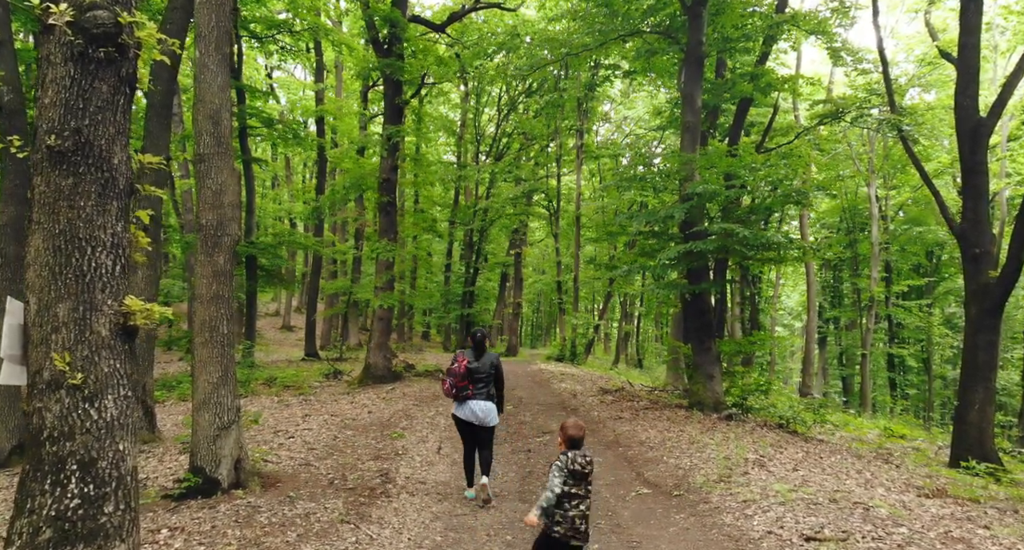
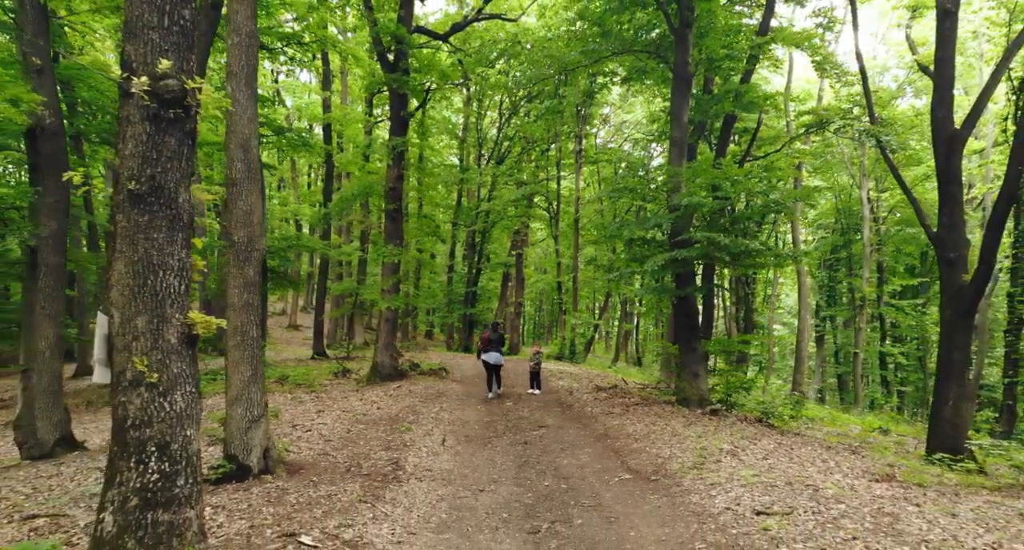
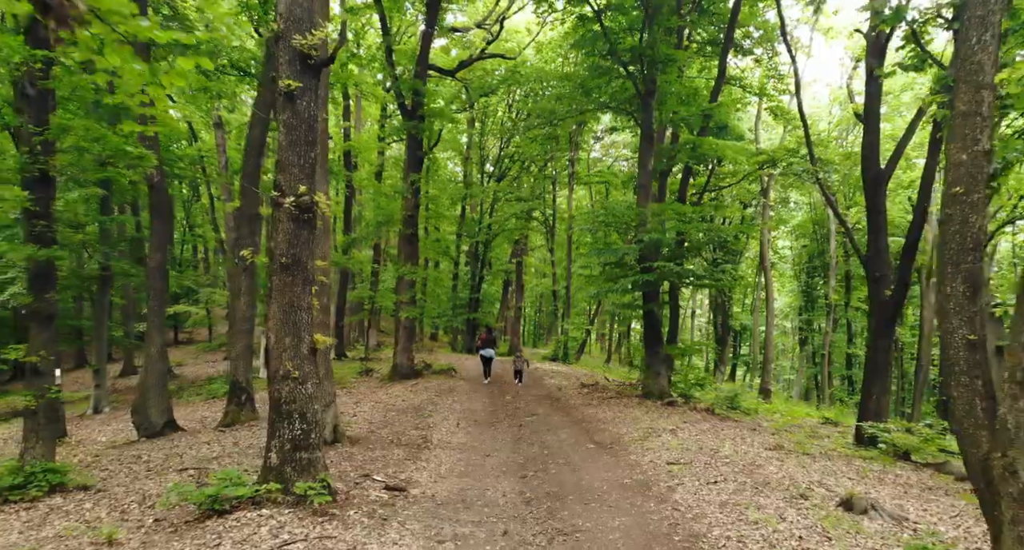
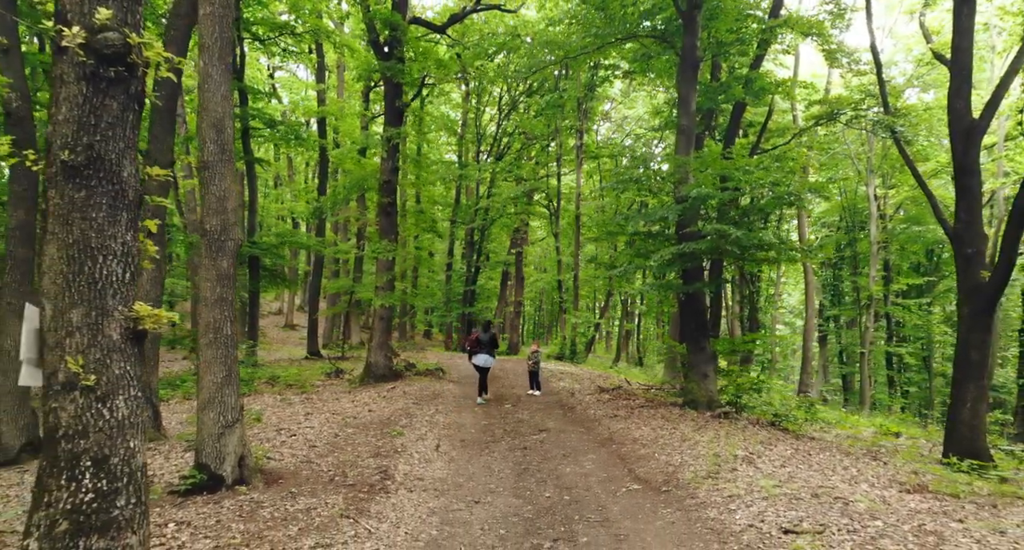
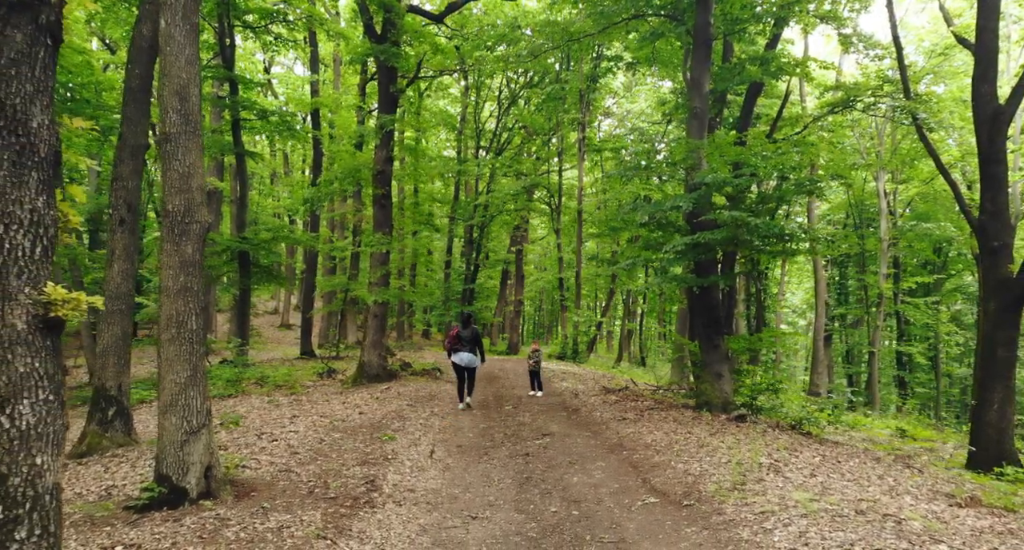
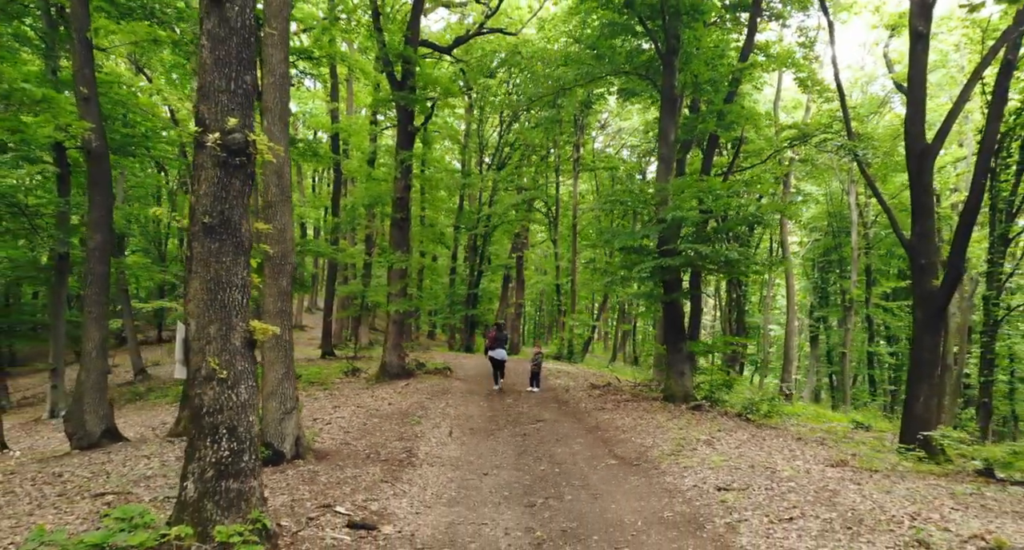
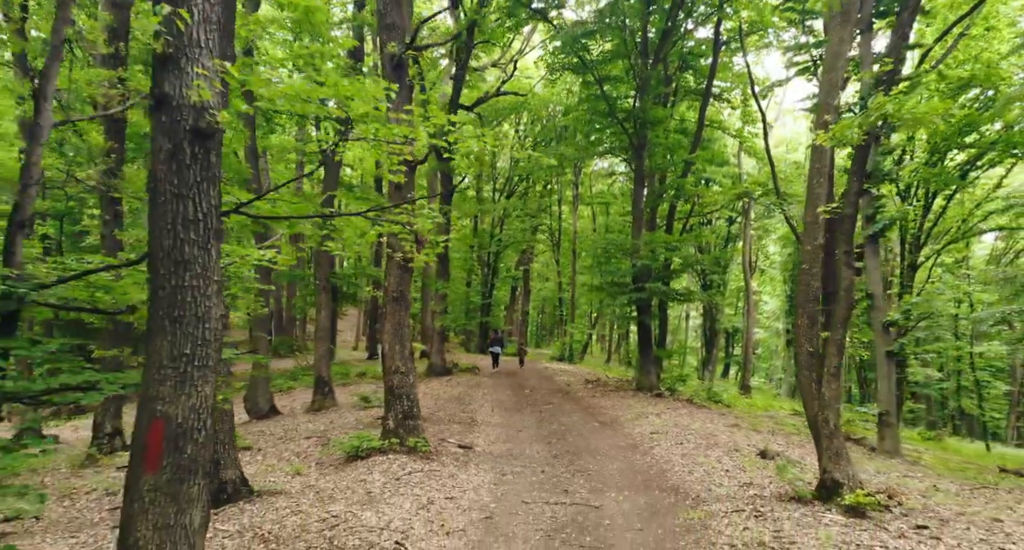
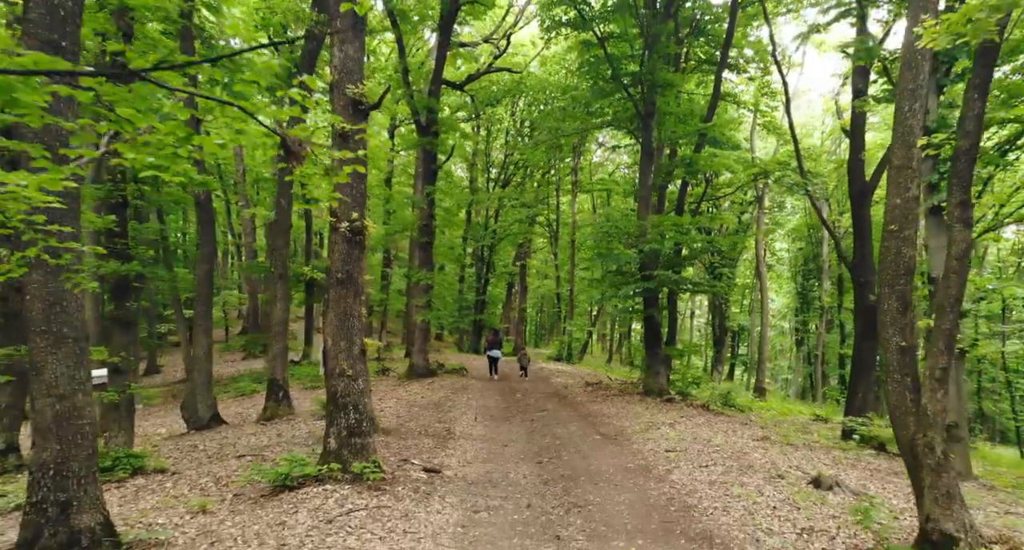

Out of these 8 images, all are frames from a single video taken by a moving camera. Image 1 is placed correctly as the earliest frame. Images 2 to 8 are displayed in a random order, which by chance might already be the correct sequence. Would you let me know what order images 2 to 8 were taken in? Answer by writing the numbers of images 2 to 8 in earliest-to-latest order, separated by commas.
5, 4, 2, 6, 3, 8, 7
